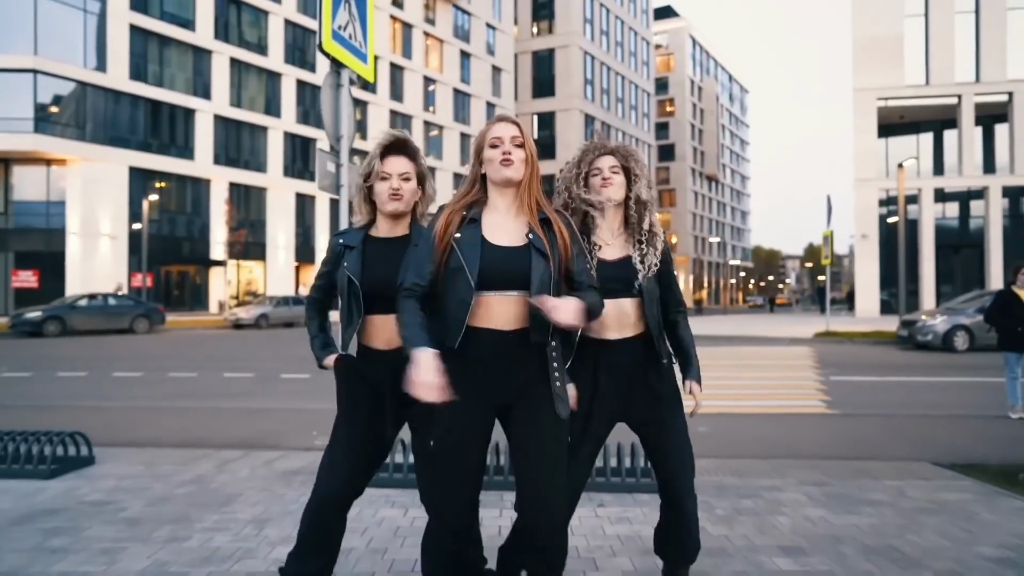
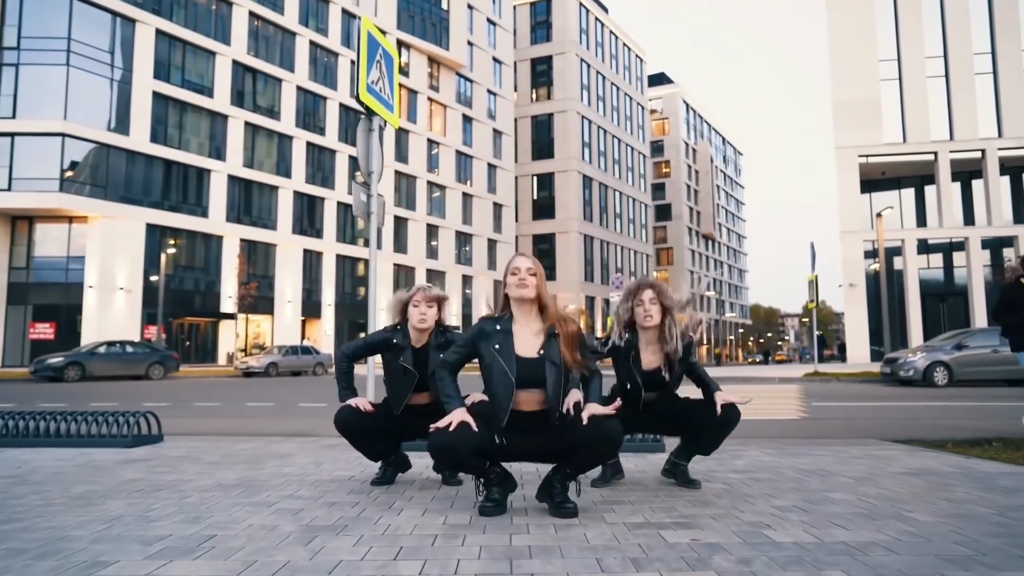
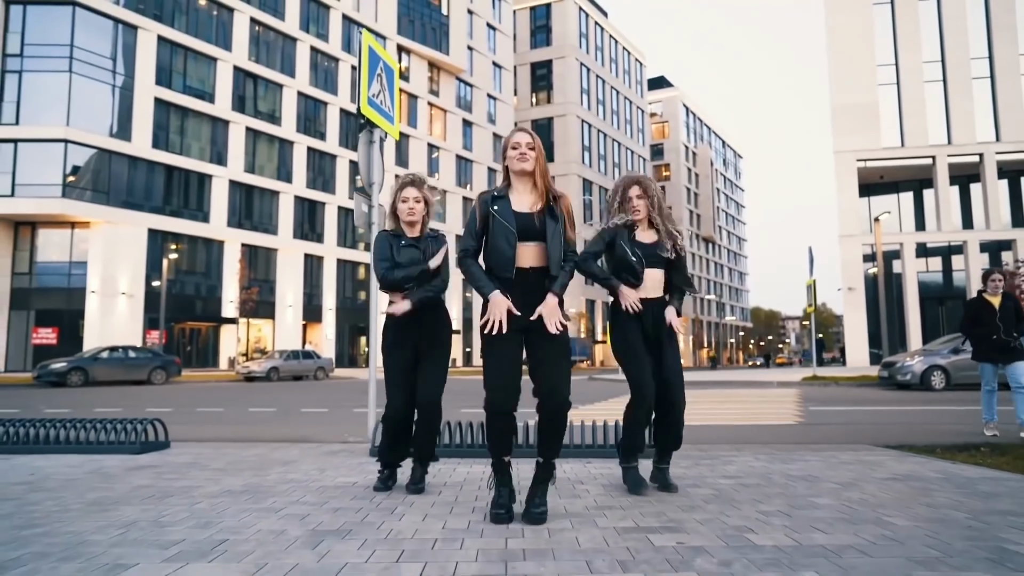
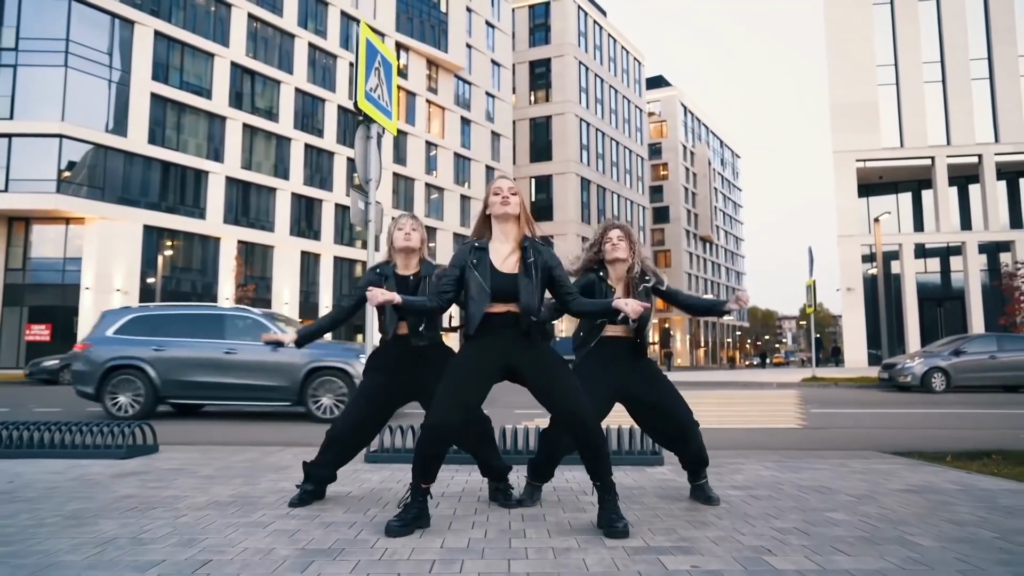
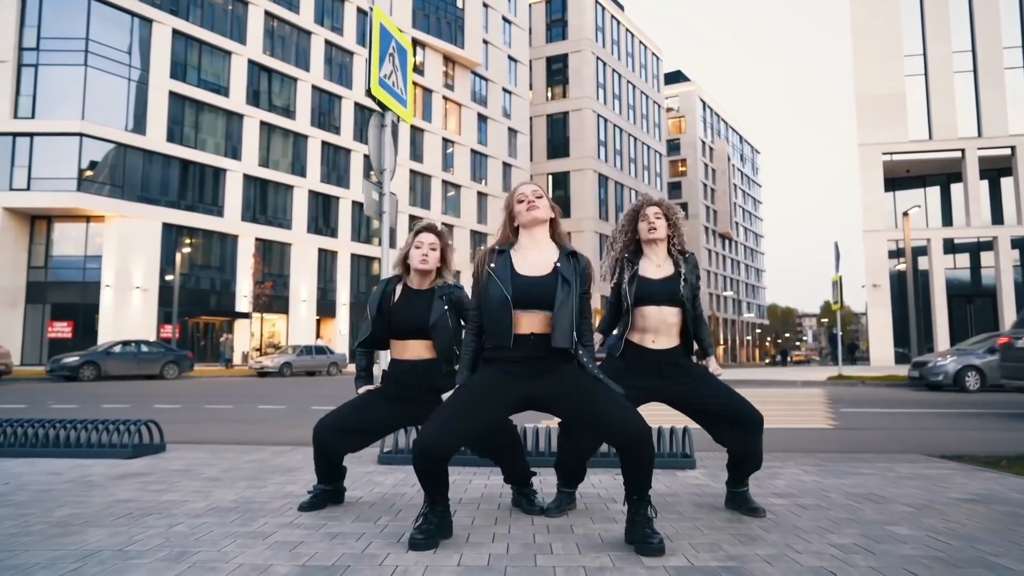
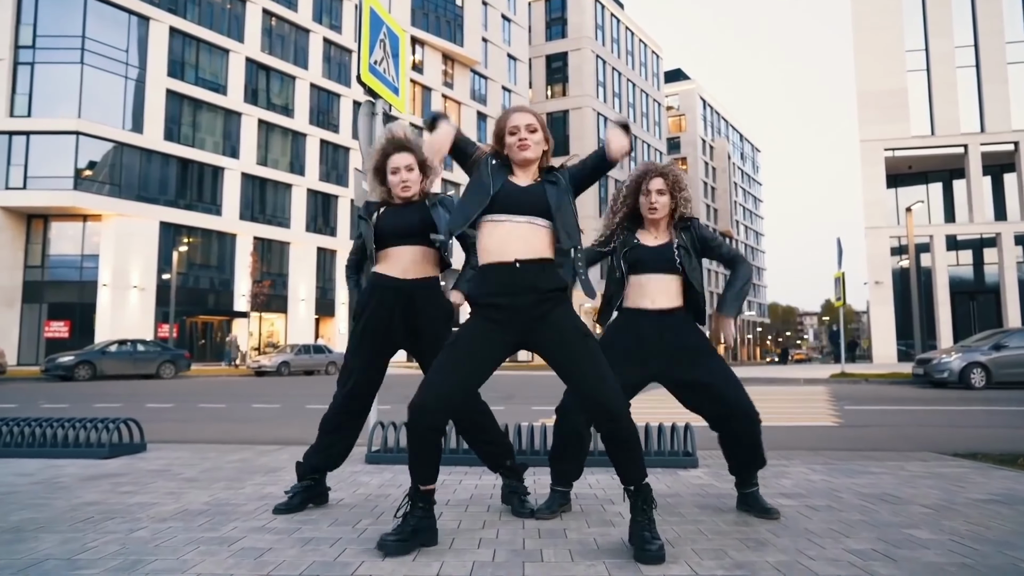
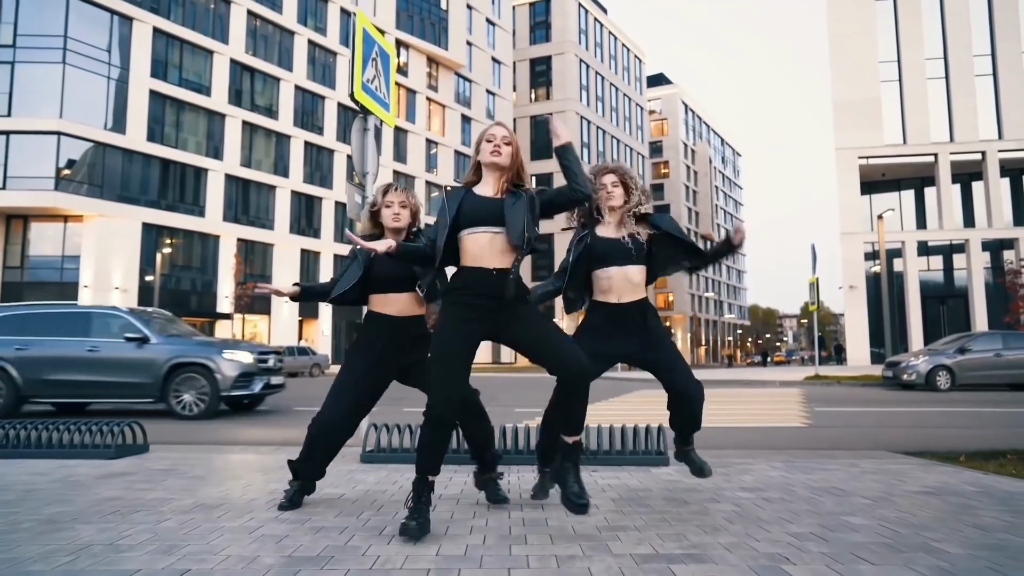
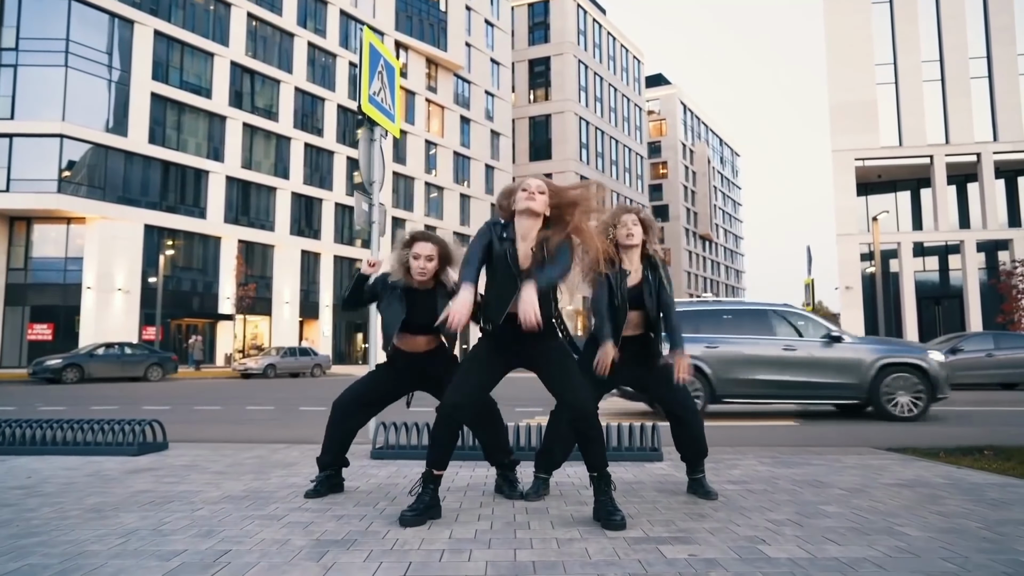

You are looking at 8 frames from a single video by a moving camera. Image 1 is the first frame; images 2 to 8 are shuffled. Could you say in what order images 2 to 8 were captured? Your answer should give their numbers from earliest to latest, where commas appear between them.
3, 2, 7, 4, 8, 5, 6
